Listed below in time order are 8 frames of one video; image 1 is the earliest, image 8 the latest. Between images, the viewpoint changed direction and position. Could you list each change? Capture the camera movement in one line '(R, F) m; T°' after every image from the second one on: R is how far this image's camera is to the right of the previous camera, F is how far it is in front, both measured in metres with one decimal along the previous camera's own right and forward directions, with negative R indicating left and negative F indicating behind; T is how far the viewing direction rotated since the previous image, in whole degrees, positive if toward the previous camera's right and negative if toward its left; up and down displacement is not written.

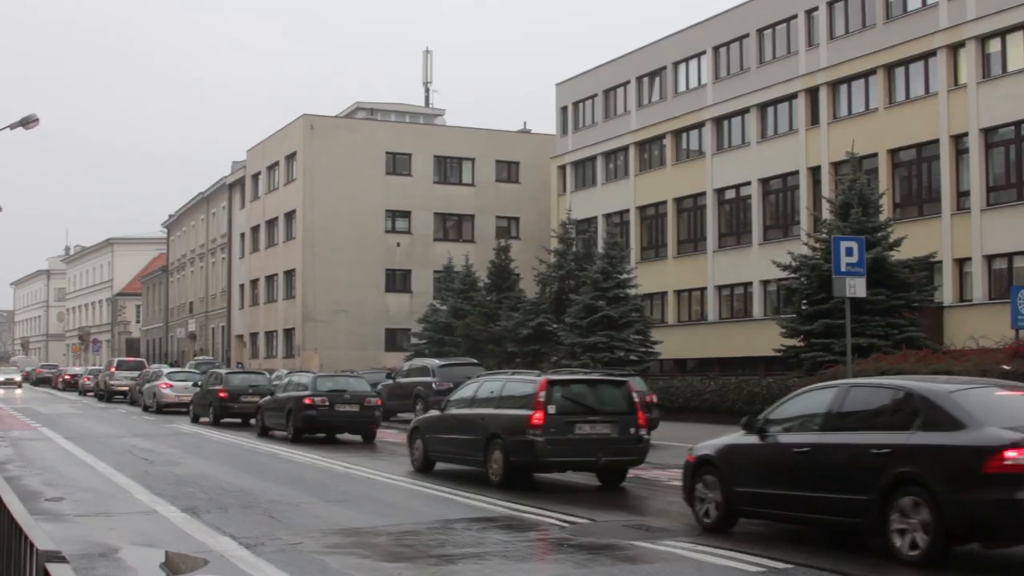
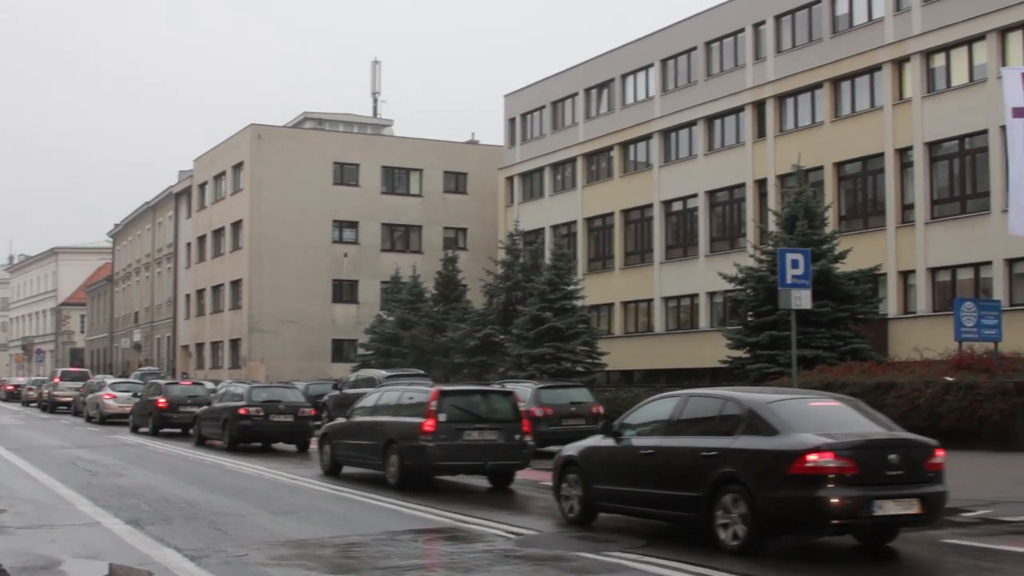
(-1.2, +3.0) m; +2°
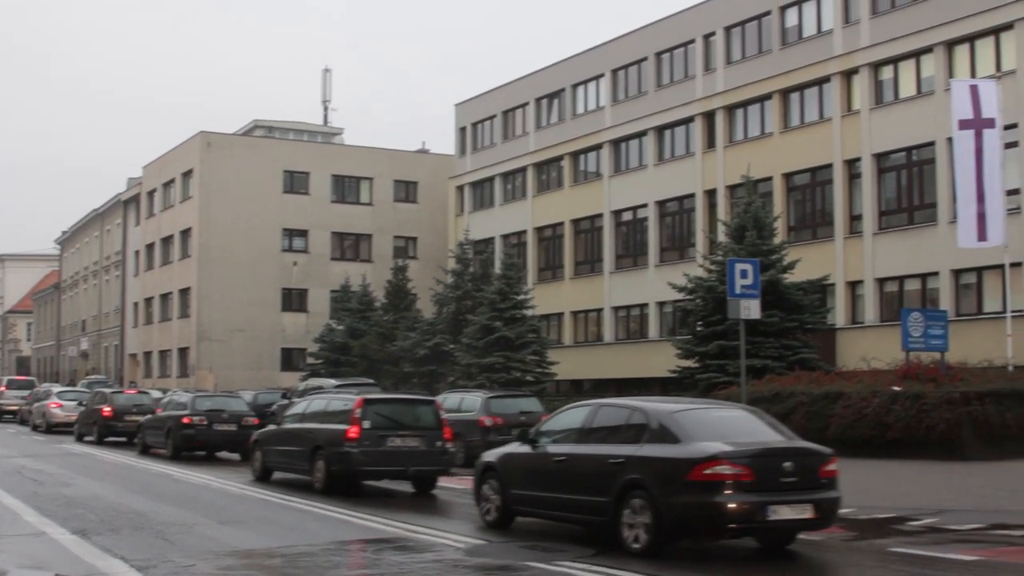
(+0.2, -0.4) m; +2°
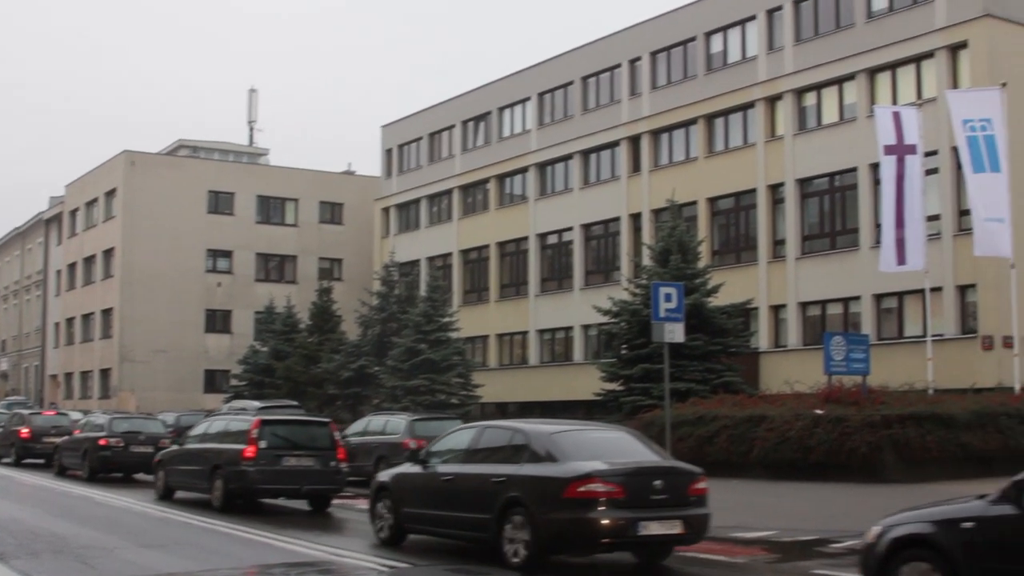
(+0.2, -0.5) m; +2°
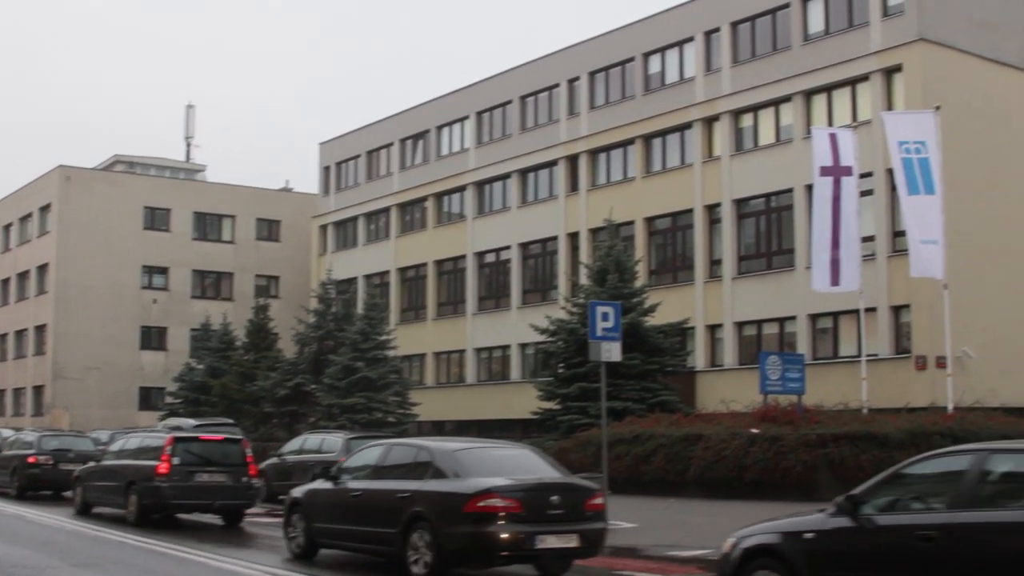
(+0.2, -0.4) m; +2°
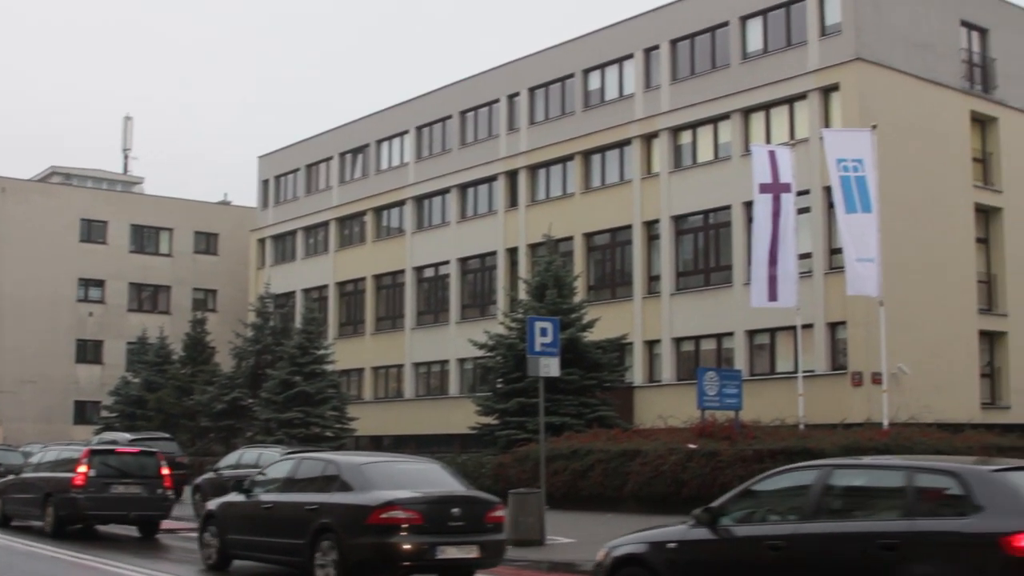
(+0.2, -0.4) m; +2°
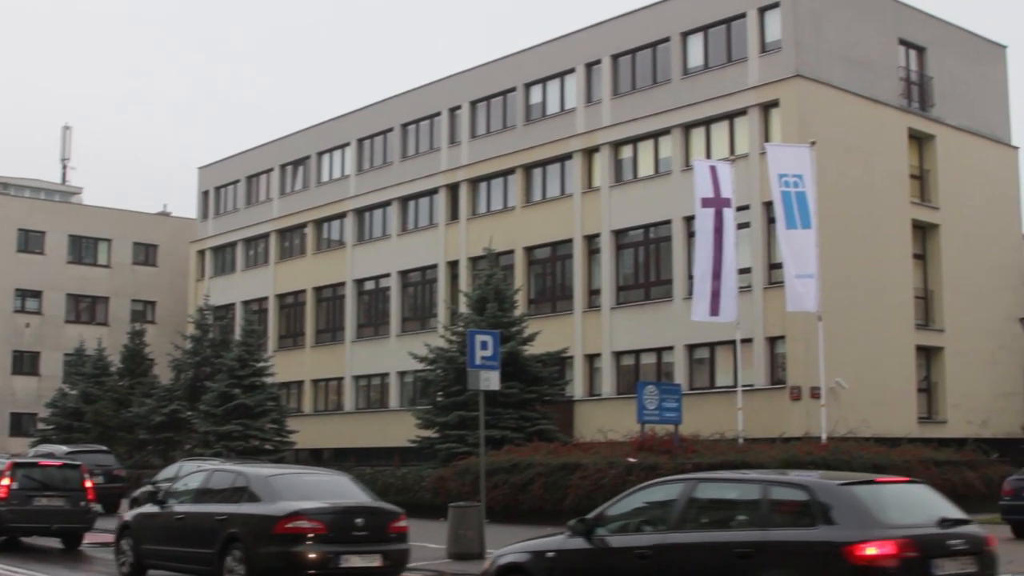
(+0.2, -0.5) m; +2°
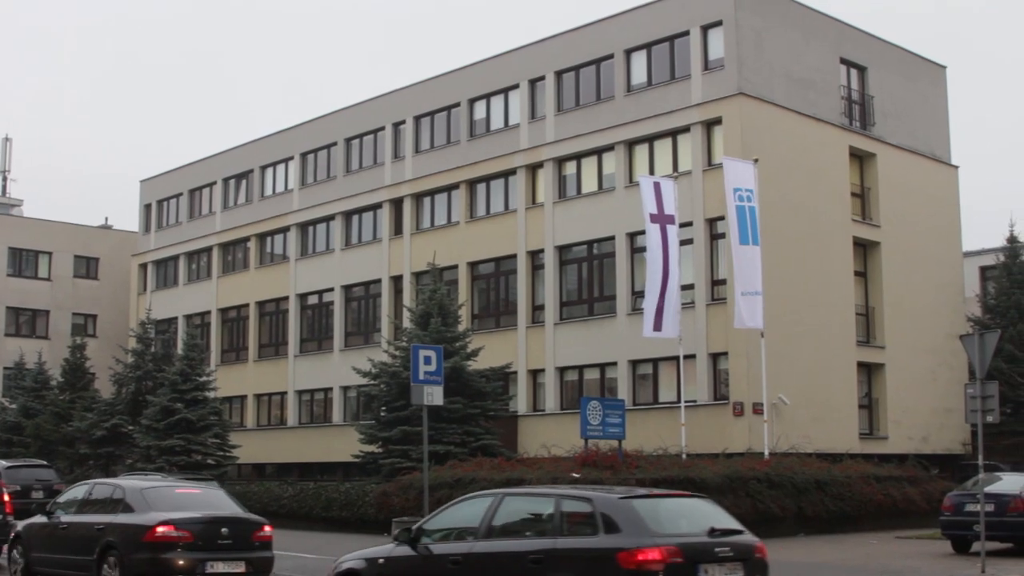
(+0.4, -0.3) m; +2°
